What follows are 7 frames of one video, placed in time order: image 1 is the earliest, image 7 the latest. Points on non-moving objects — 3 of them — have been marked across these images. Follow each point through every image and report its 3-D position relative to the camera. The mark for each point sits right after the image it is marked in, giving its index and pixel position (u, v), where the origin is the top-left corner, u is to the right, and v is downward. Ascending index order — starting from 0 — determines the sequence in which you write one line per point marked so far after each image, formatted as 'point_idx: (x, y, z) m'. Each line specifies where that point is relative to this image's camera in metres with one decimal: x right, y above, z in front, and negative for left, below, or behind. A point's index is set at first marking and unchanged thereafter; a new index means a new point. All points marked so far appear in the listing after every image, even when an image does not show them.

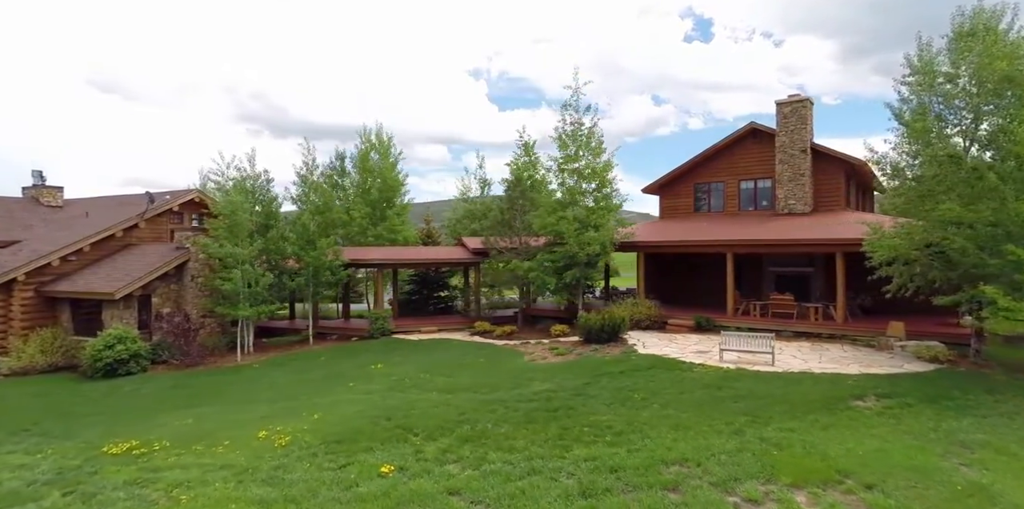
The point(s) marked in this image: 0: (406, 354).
0: (-2.9, -2.9, +17.1) m
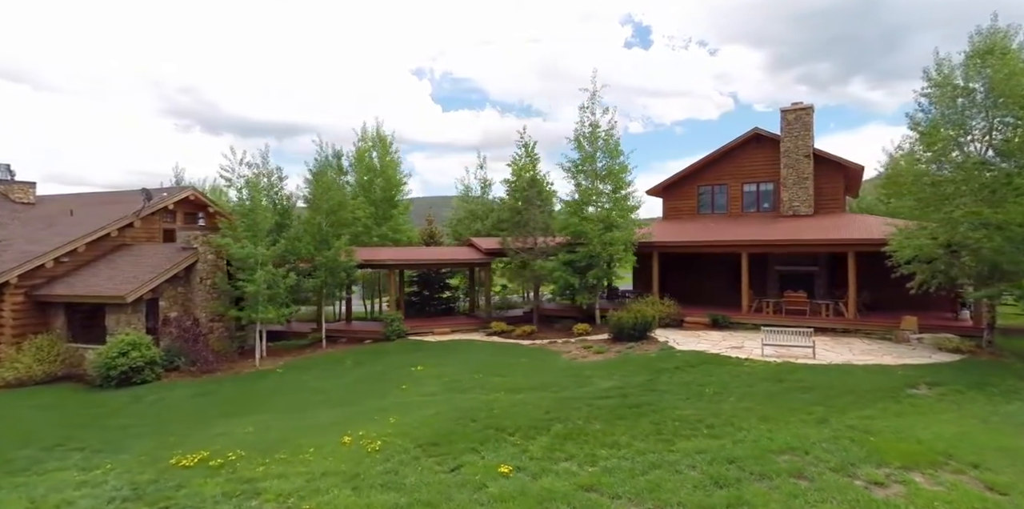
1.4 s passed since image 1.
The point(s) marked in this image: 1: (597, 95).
0: (-2.0, -2.9, +16.9) m
1: (+2.9, +5.3, +19.9) m
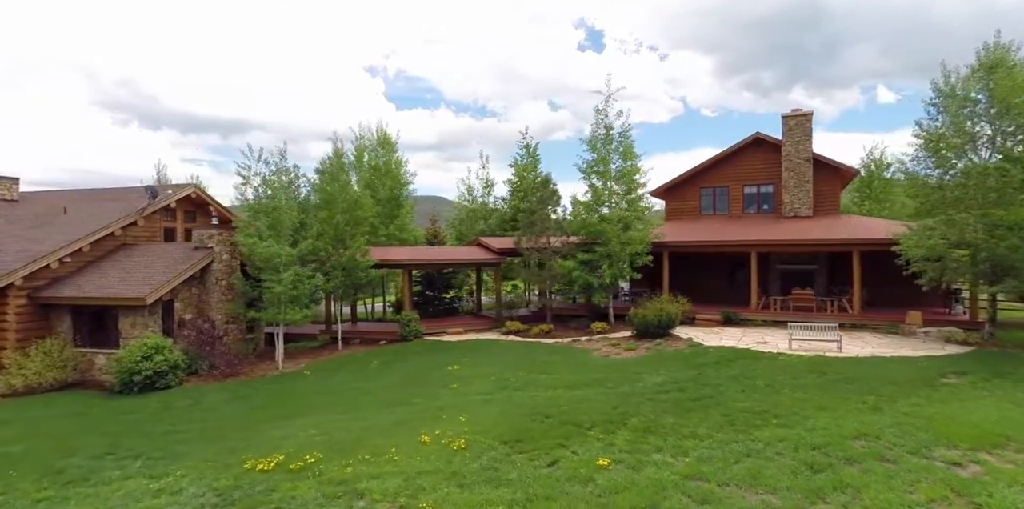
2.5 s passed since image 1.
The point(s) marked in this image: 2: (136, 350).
0: (-1.2, -2.9, +17.0) m
1: (+3.4, +5.4, +20.3) m
2: (-9.4, -2.4, +14.8) m
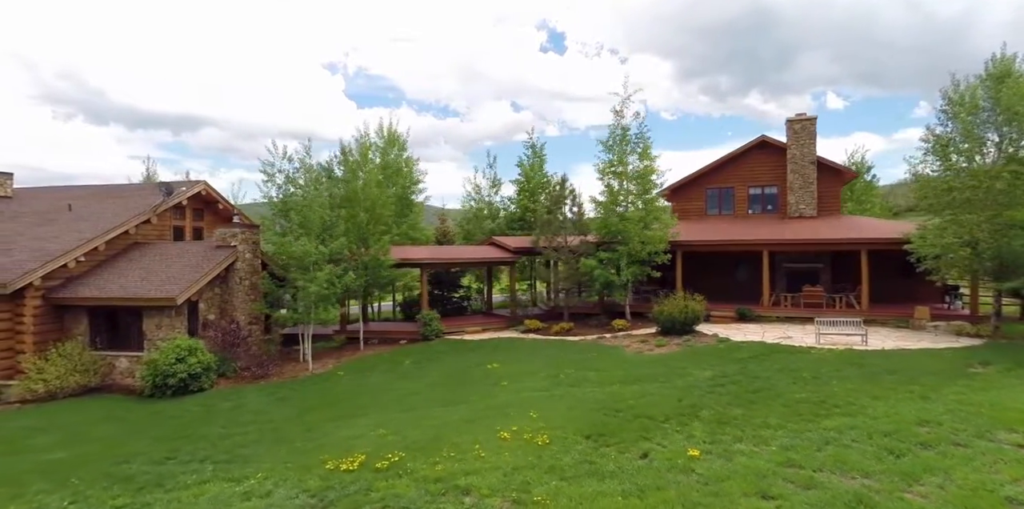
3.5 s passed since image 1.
0: (-0.3, -2.8, +17.0) m
1: (+4.1, +5.4, +20.7) m
2: (-8.3, -2.4, +14.3) m
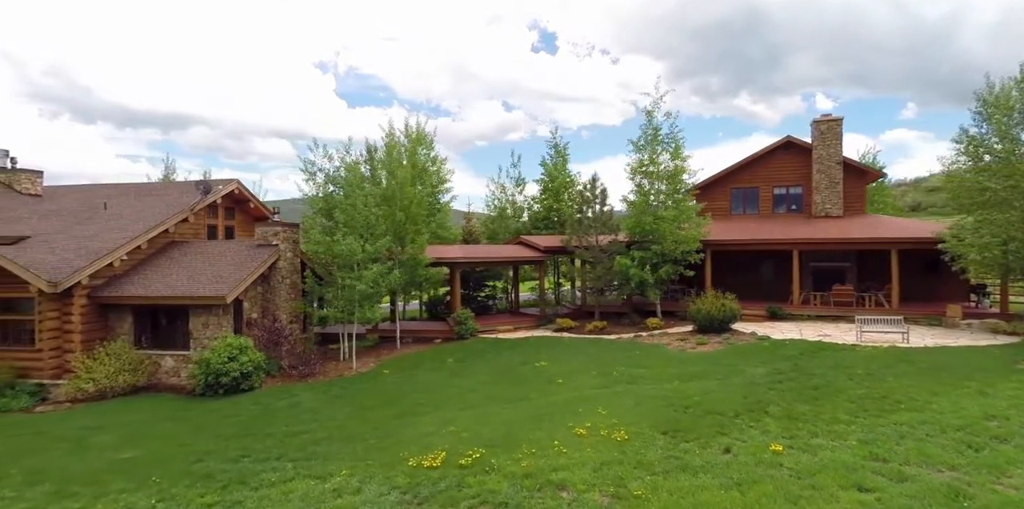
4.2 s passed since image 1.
0: (+0.9, -2.8, +17.1) m
1: (+5.2, +5.4, +20.9) m
2: (-7.0, -2.3, +14.3) m
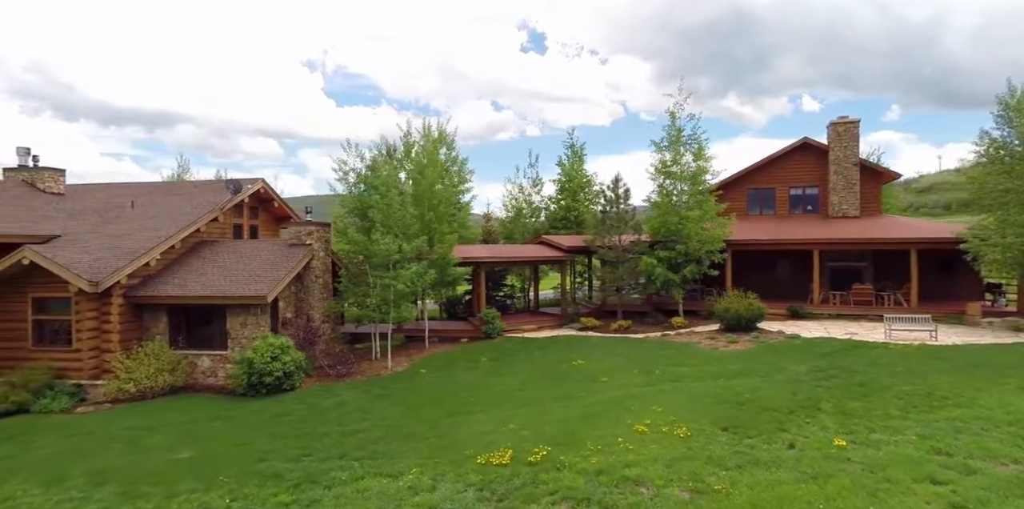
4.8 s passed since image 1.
0: (+1.9, -2.8, +17.3) m
1: (+6.1, +5.4, +21.1) m
2: (-6.0, -2.3, +14.3) m
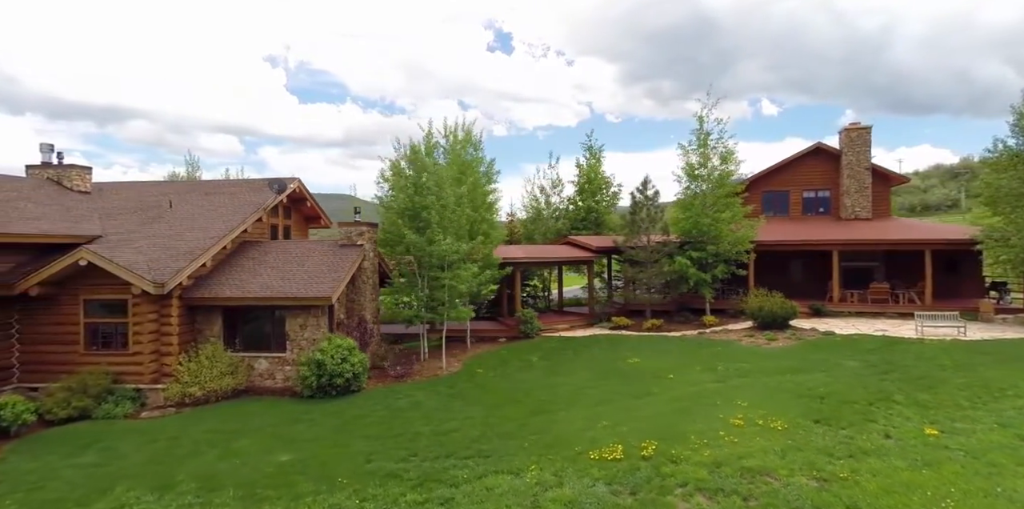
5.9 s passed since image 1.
0: (+3.3, -2.8, +17.7) m
1: (+7.3, +5.4, +21.7) m
2: (-4.4, -2.3, +14.2) m
